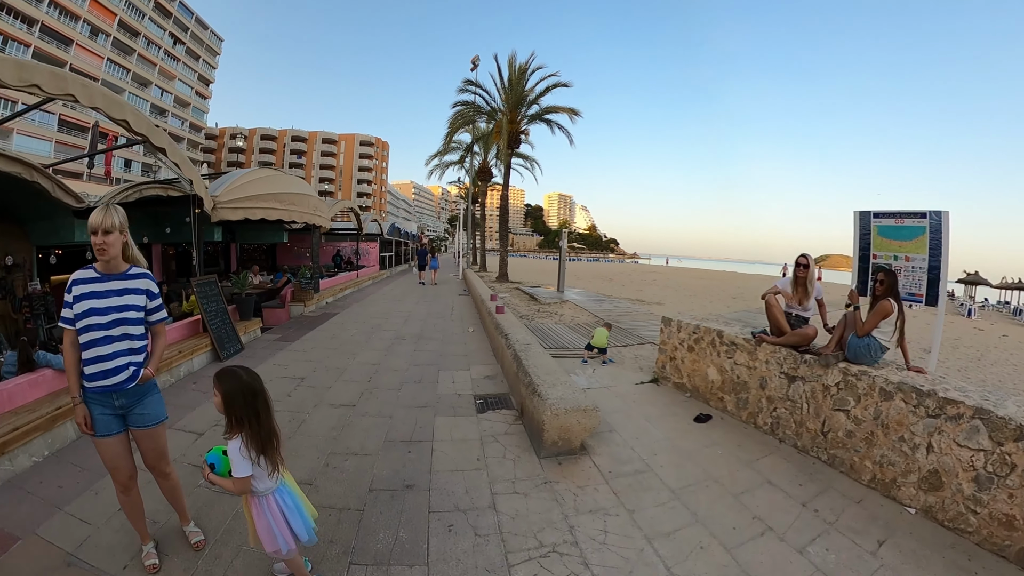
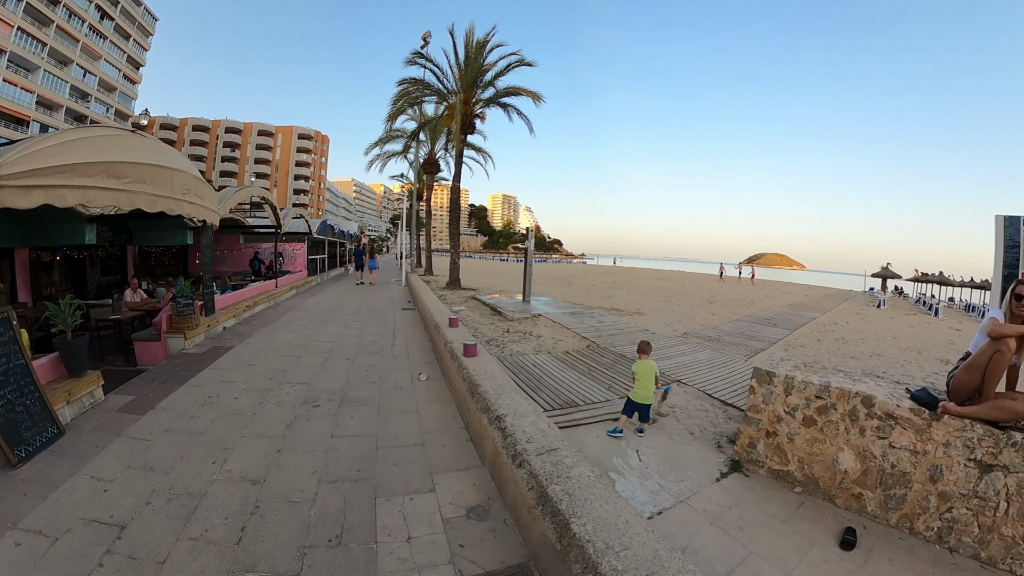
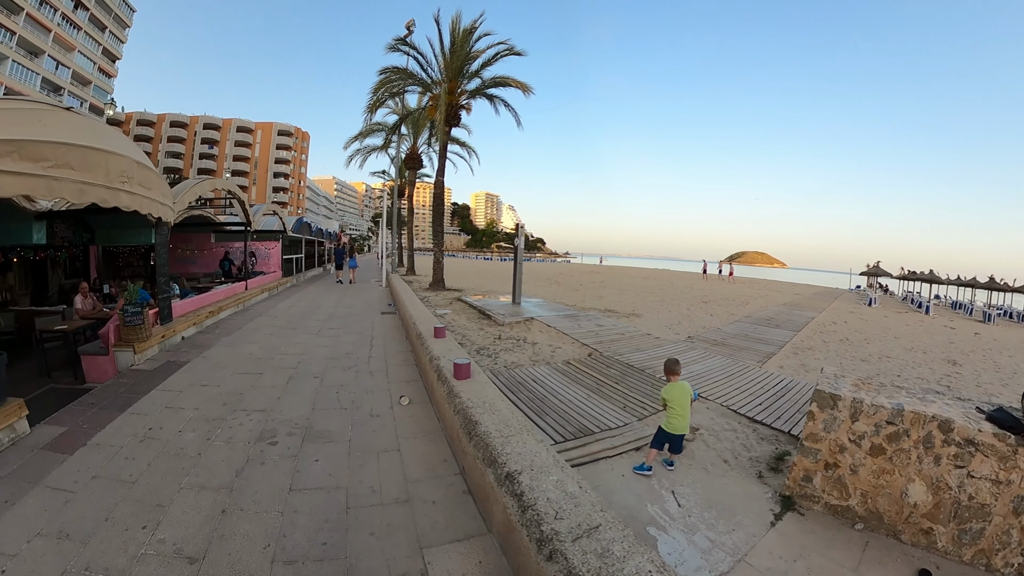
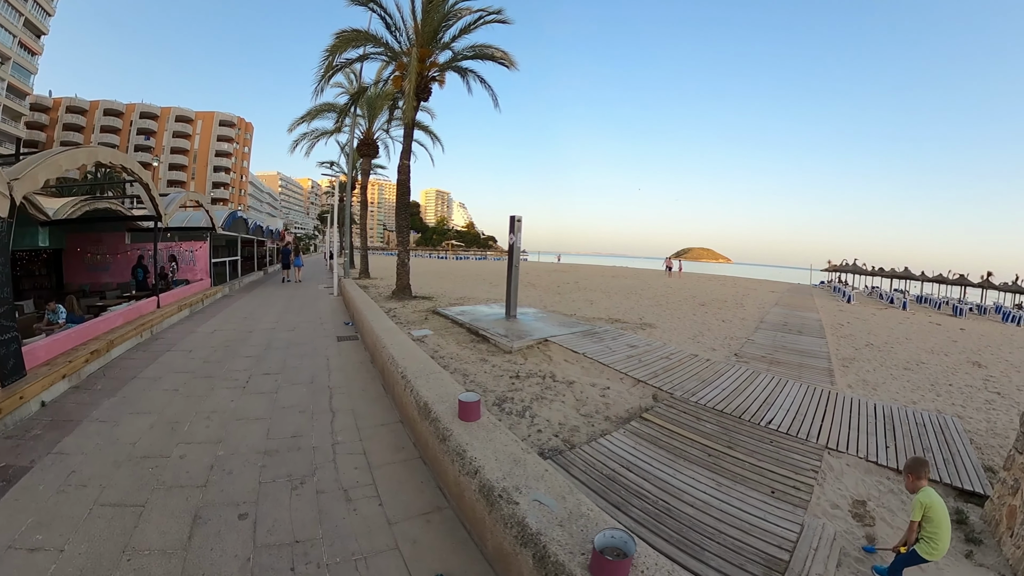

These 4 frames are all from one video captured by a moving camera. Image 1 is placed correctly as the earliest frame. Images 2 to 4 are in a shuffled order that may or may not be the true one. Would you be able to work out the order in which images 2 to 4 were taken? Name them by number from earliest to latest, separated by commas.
2, 3, 4
